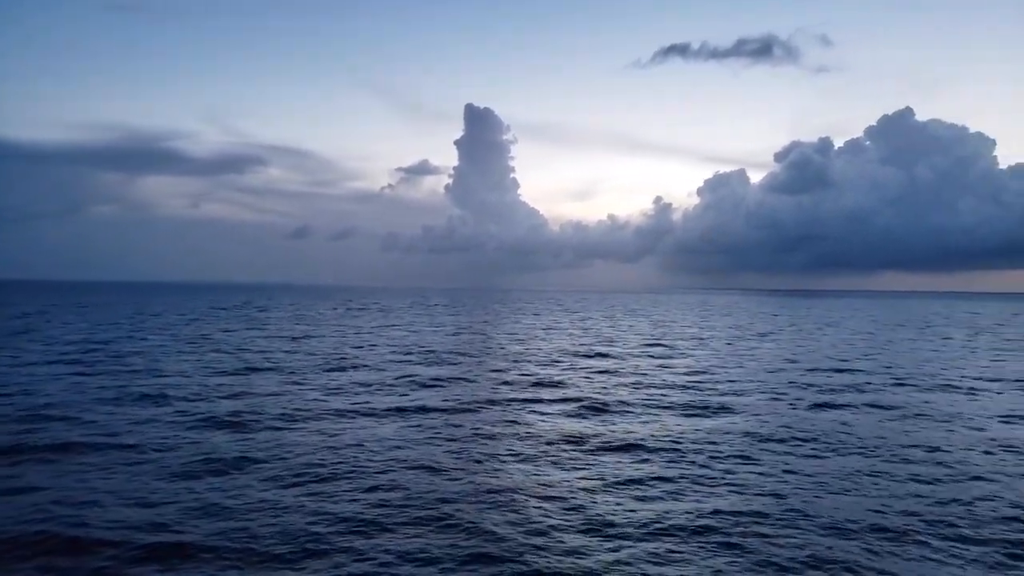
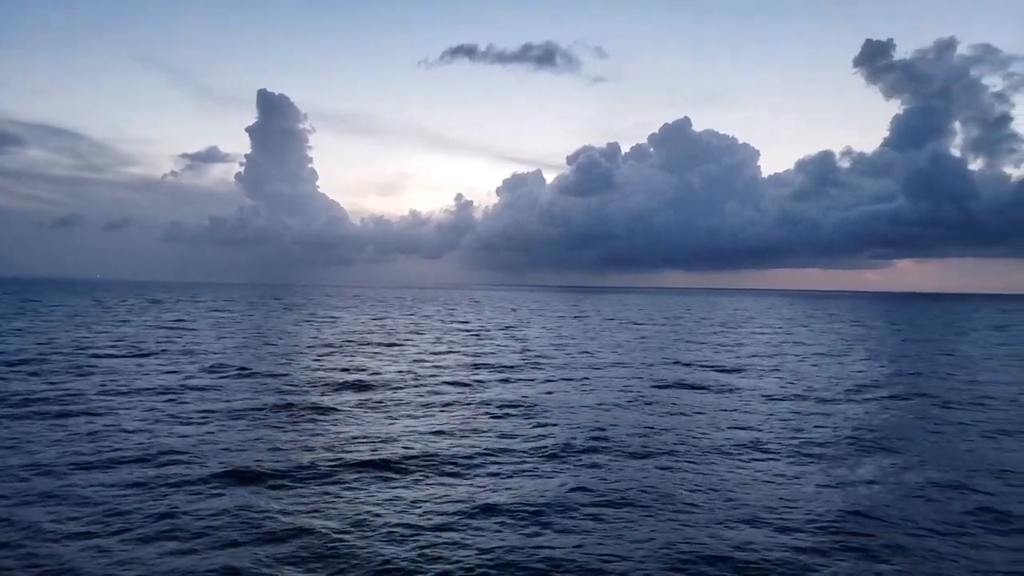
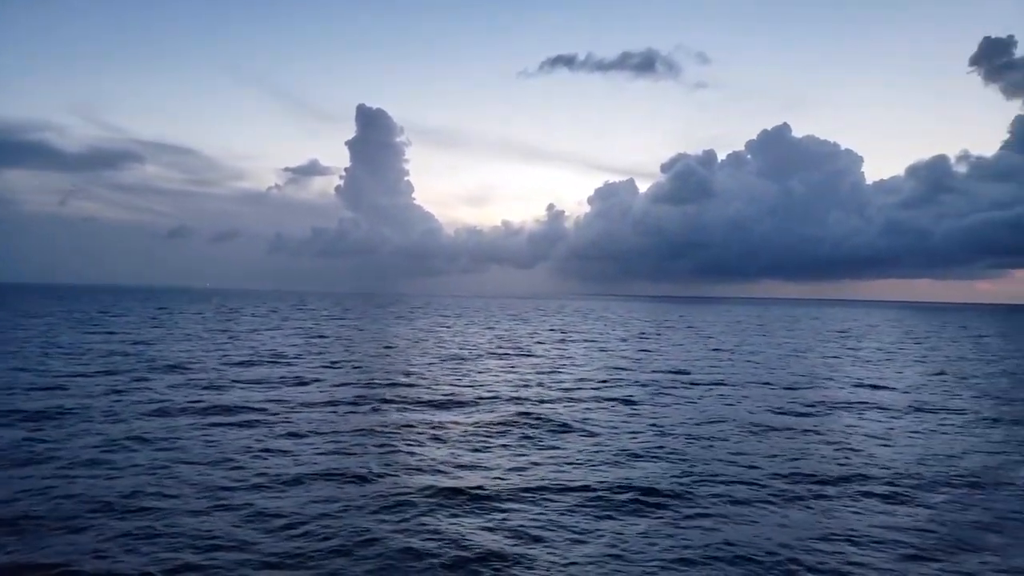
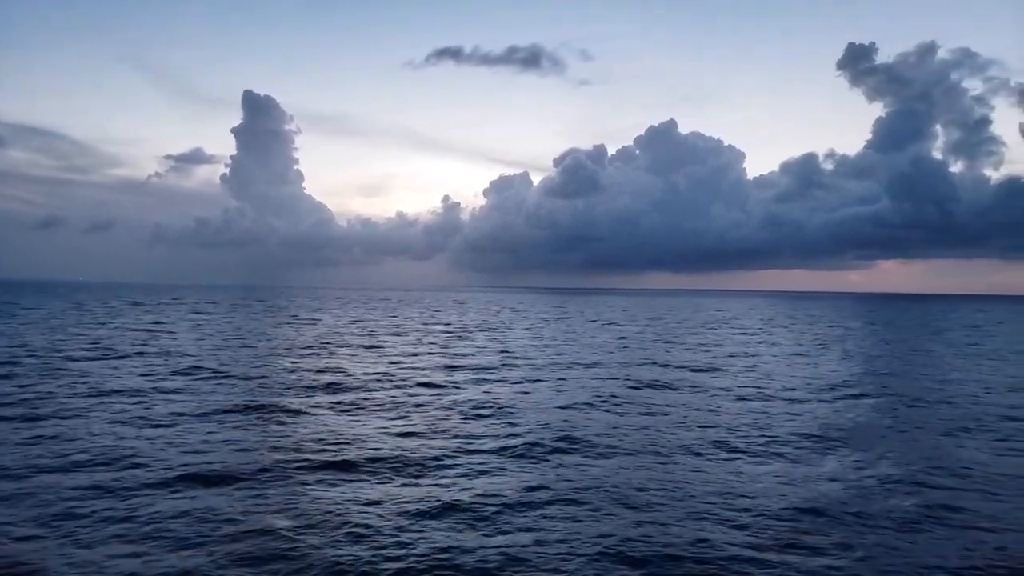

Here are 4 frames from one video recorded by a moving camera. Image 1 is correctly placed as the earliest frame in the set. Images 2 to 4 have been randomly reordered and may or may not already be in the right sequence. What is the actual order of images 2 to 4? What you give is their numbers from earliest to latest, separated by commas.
3, 2, 4
